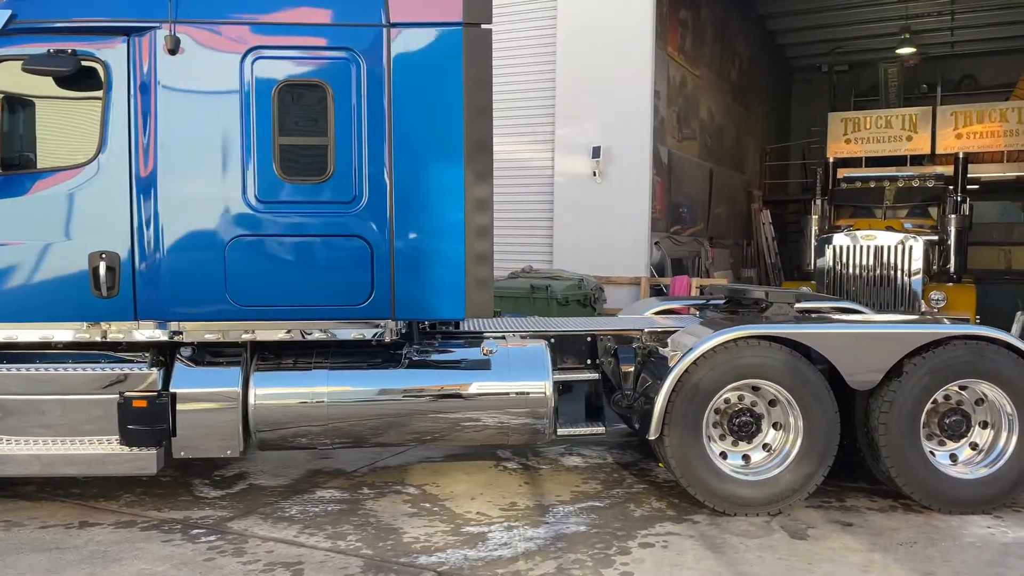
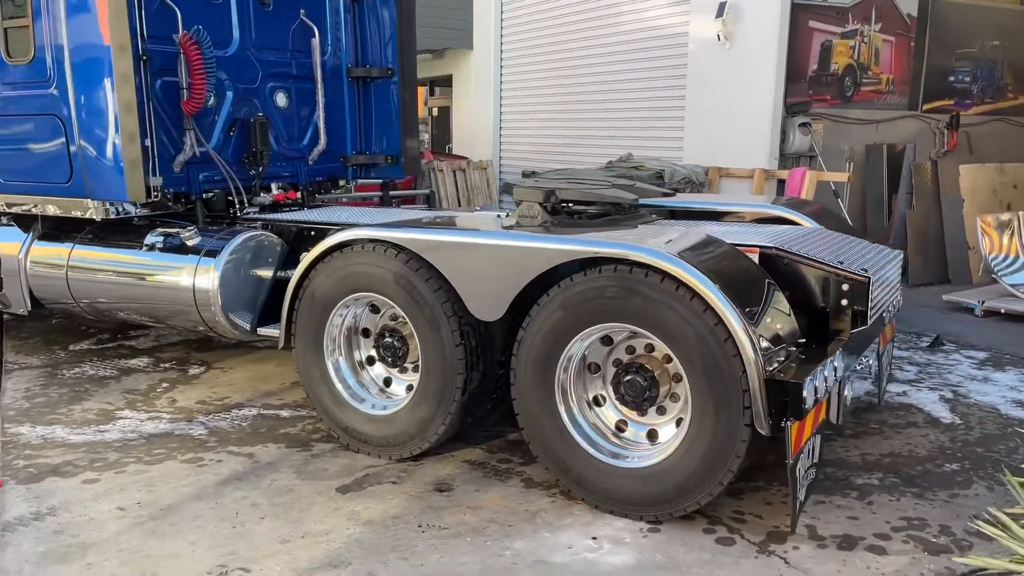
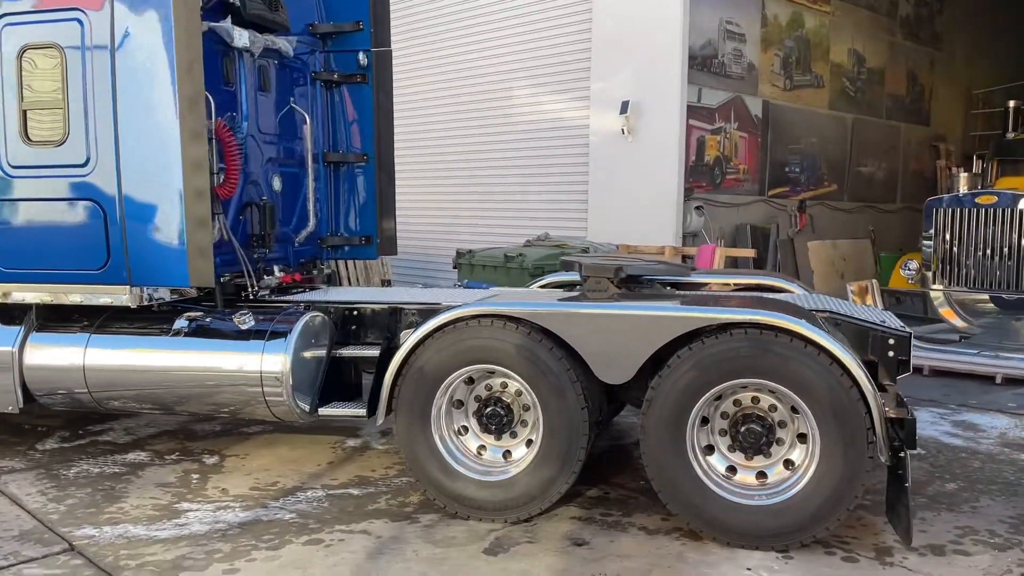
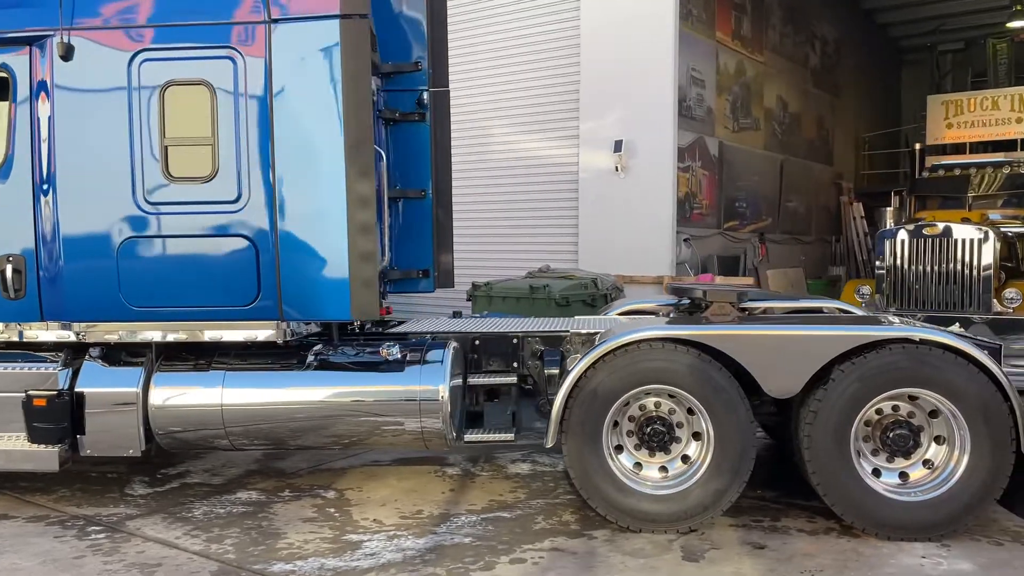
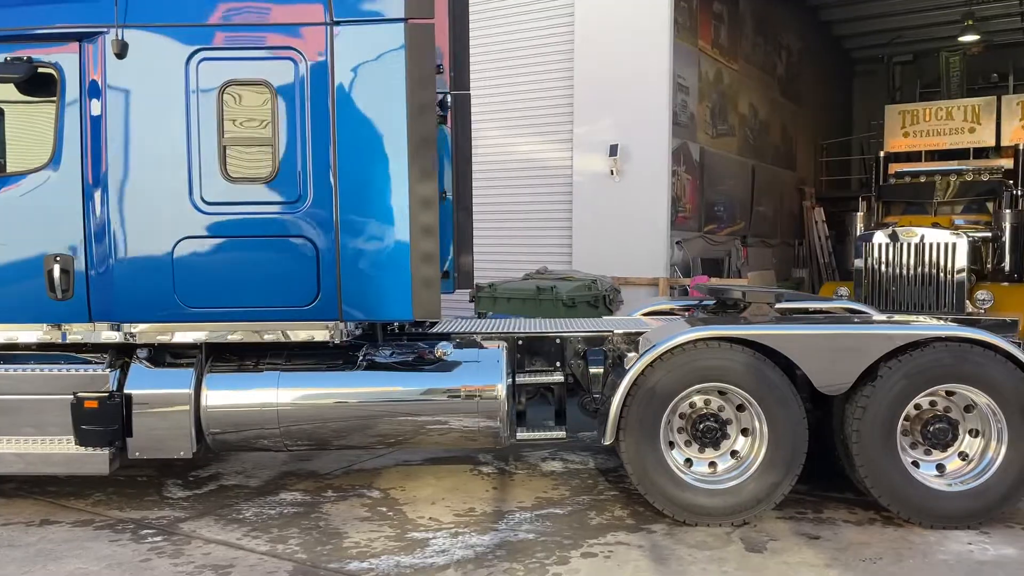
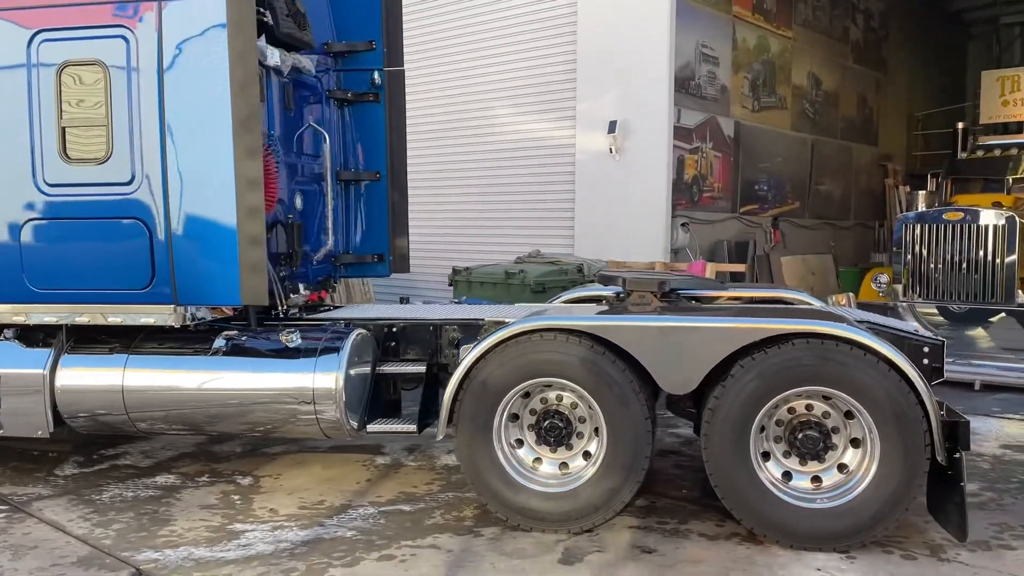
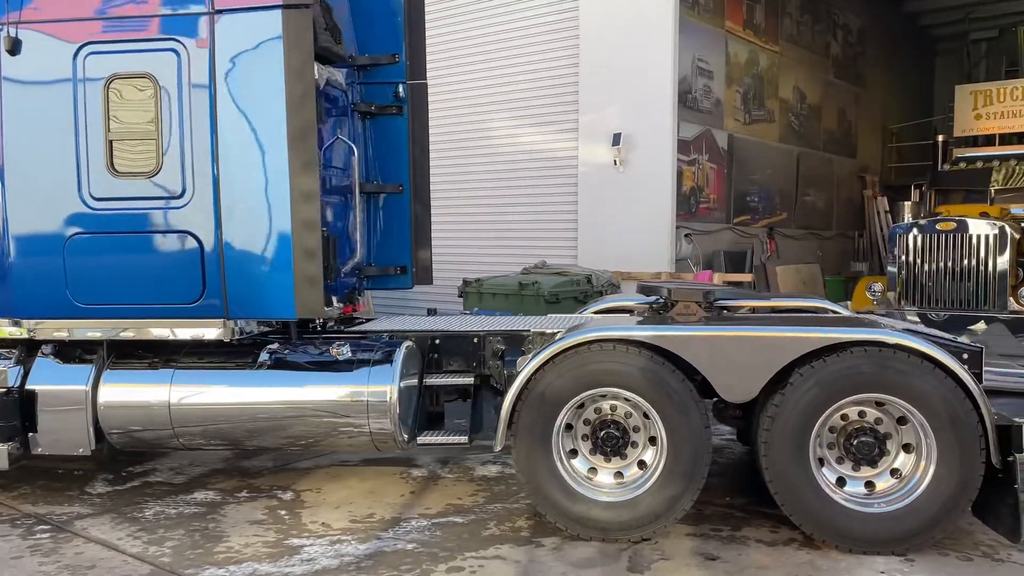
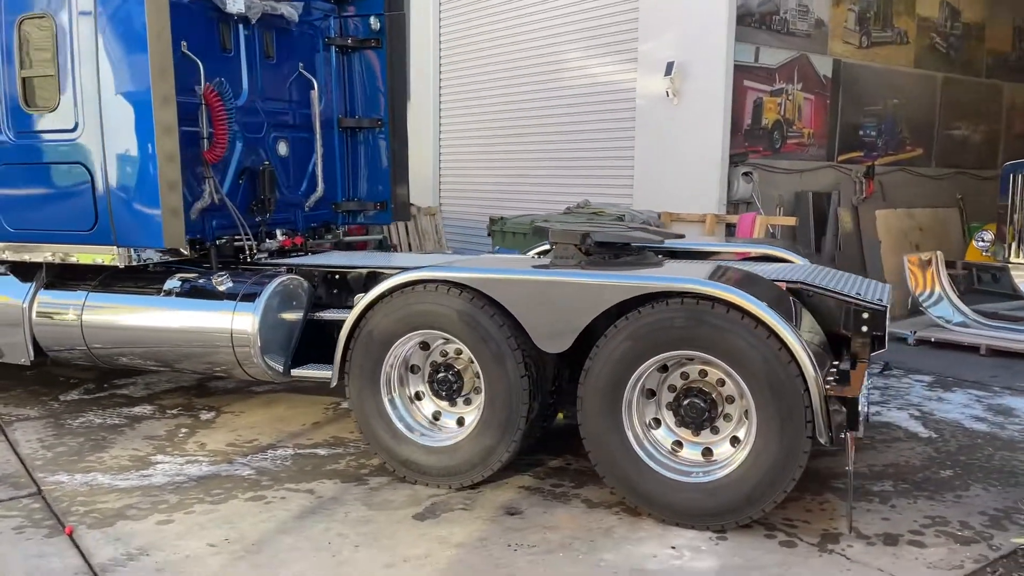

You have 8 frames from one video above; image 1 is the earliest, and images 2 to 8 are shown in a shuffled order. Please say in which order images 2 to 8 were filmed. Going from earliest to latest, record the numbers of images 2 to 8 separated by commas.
5, 4, 7, 6, 3, 8, 2
